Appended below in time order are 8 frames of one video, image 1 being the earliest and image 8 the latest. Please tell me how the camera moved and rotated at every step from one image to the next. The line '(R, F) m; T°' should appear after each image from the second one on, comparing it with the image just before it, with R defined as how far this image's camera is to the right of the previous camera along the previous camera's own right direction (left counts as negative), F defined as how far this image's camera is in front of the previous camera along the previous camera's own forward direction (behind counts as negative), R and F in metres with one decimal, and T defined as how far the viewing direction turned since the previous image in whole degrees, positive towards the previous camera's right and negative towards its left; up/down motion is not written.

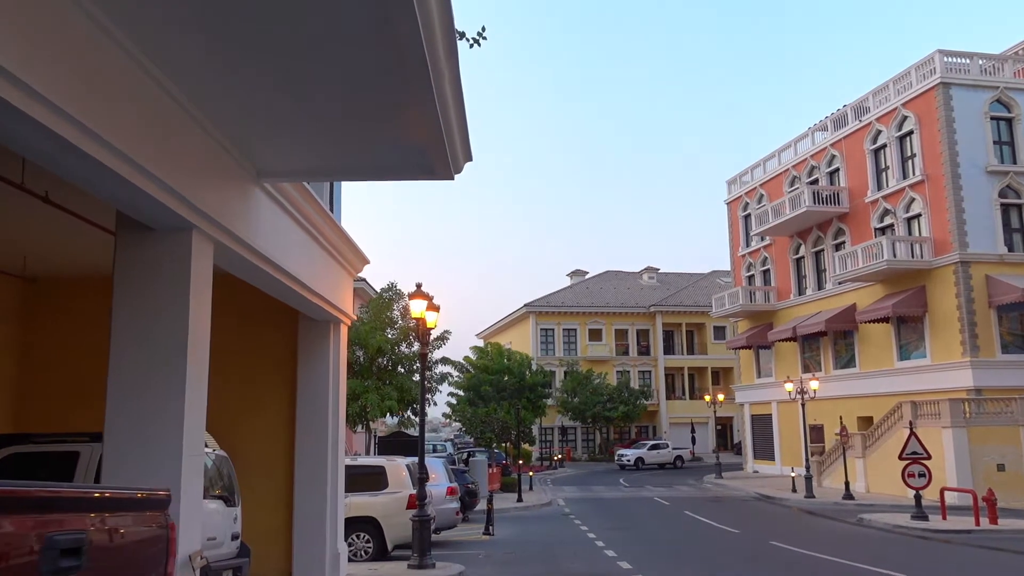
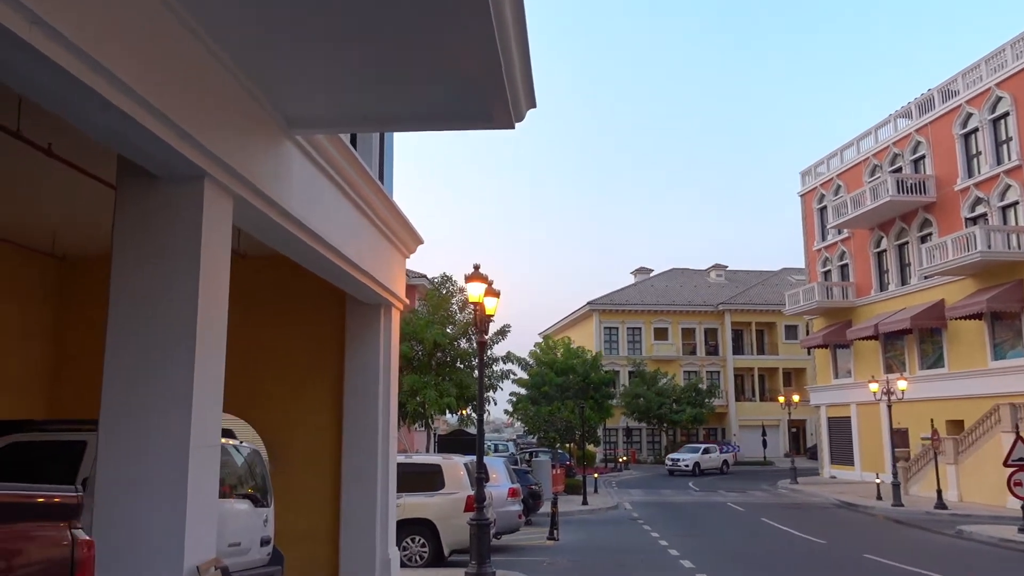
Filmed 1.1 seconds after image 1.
(-0.1, +1.1) m; -4°
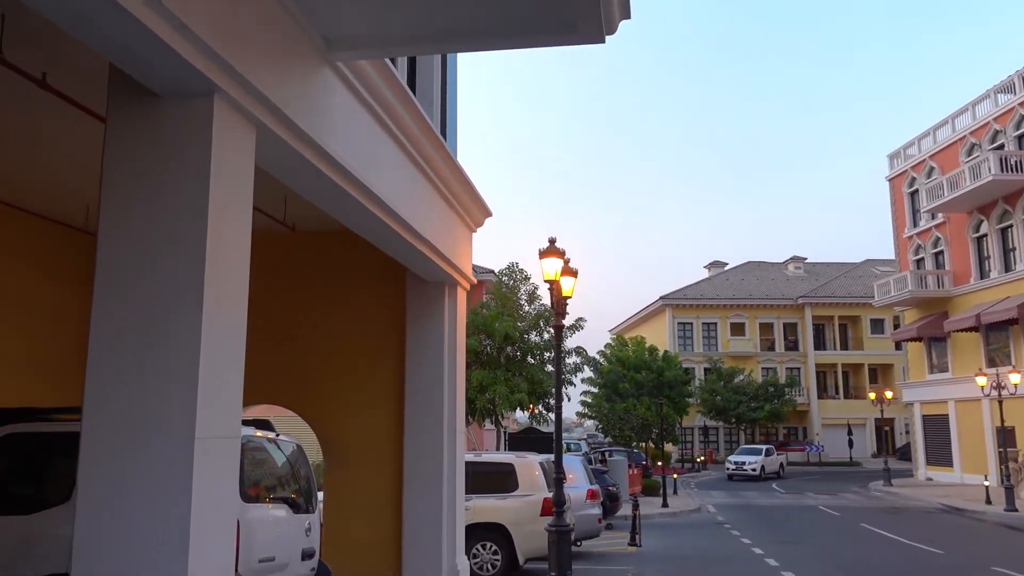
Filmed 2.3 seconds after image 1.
(-0.2, +1.2) m; -5°
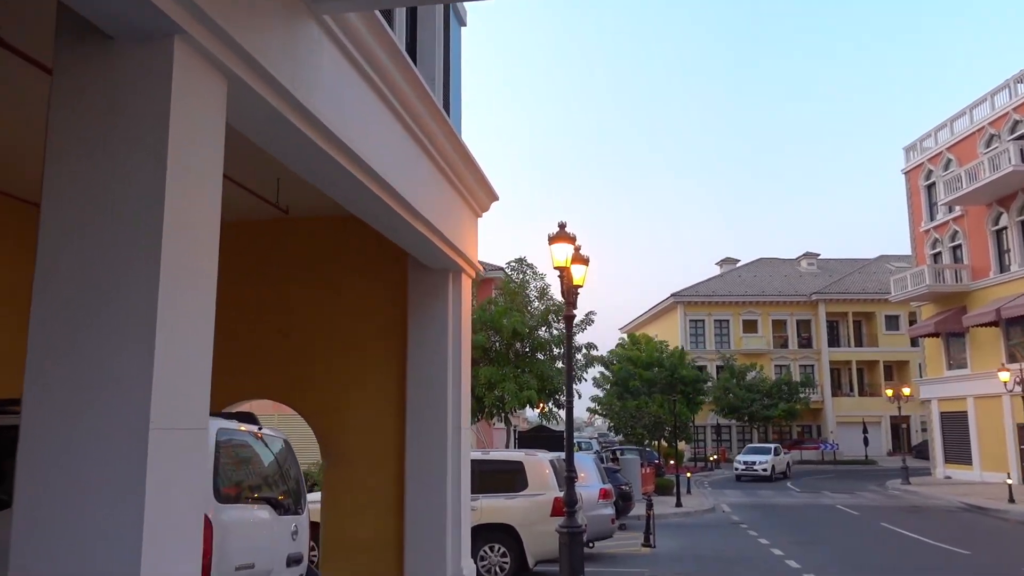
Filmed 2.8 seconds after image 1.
(0.0, +0.5) m; -1°
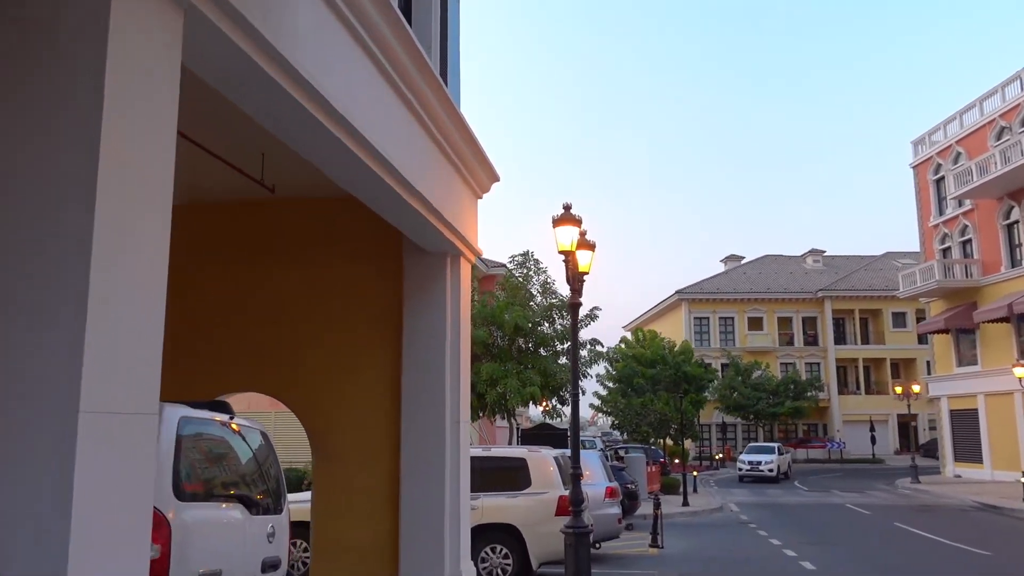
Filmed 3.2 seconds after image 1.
(0.0, +0.5) m; 0°
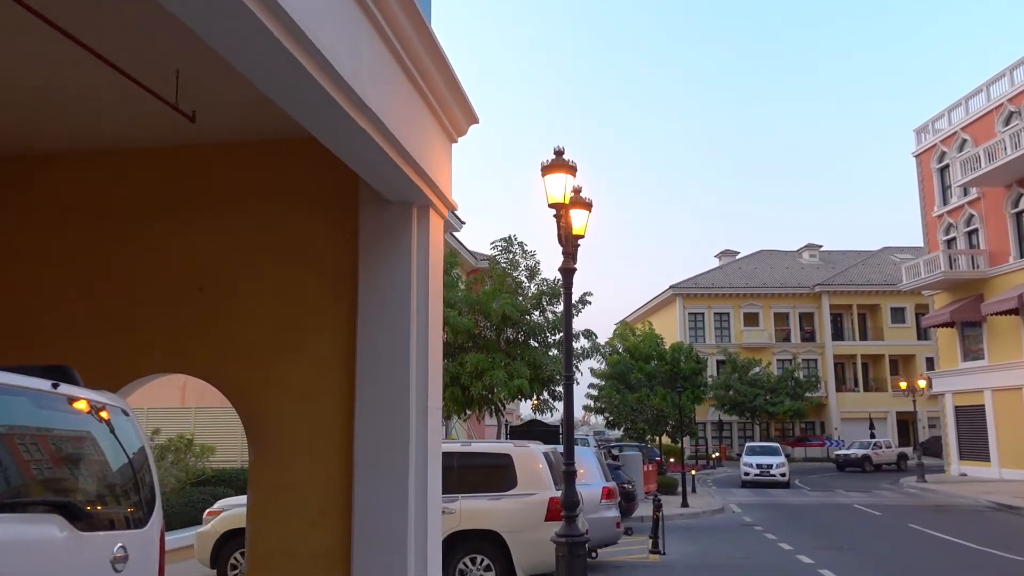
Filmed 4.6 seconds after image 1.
(+0.1, +1.5) m; +1°
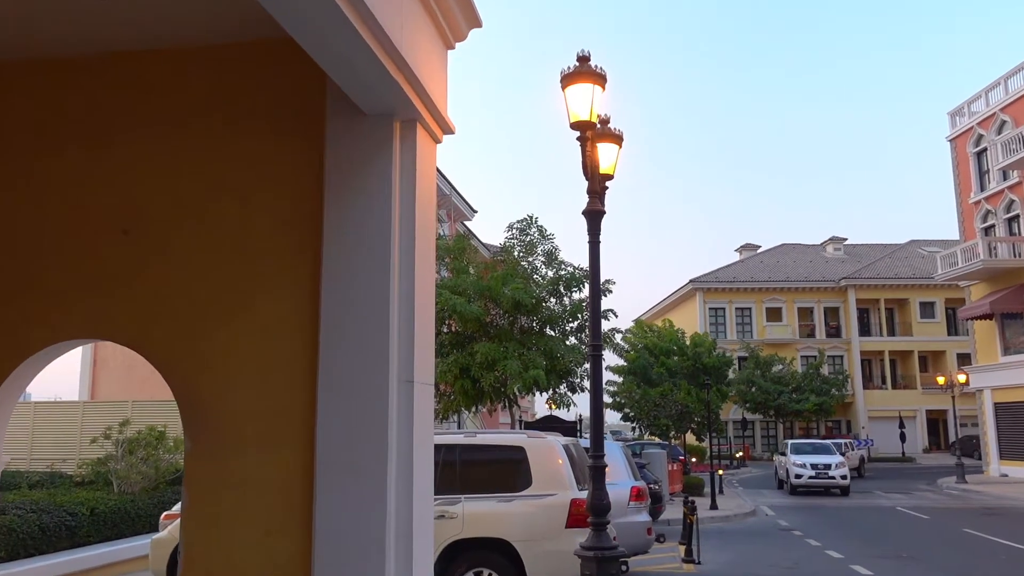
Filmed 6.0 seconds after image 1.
(0.0, +1.6) m; -1°
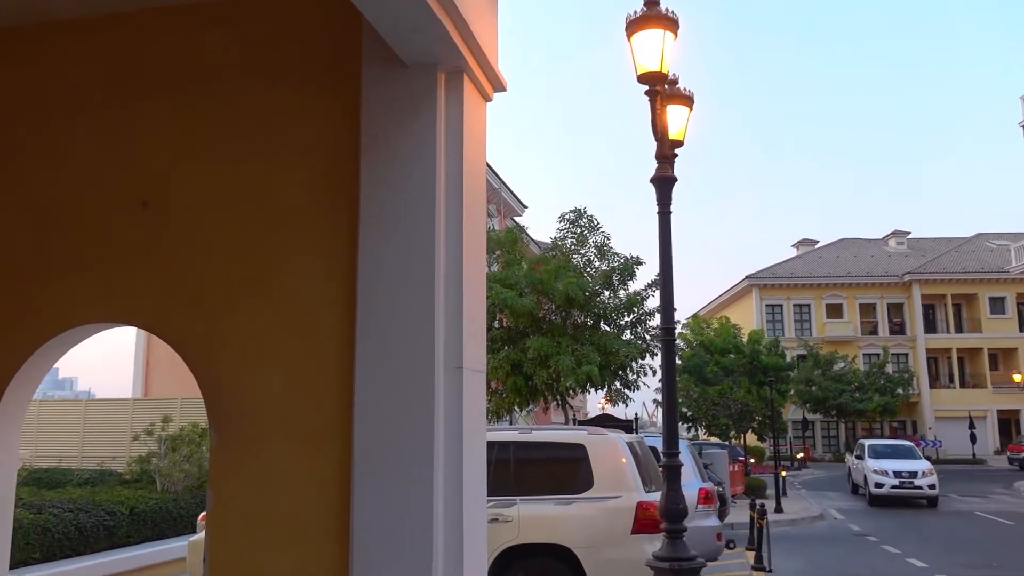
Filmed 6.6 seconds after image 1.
(-0.1, +0.6) m; -3°
